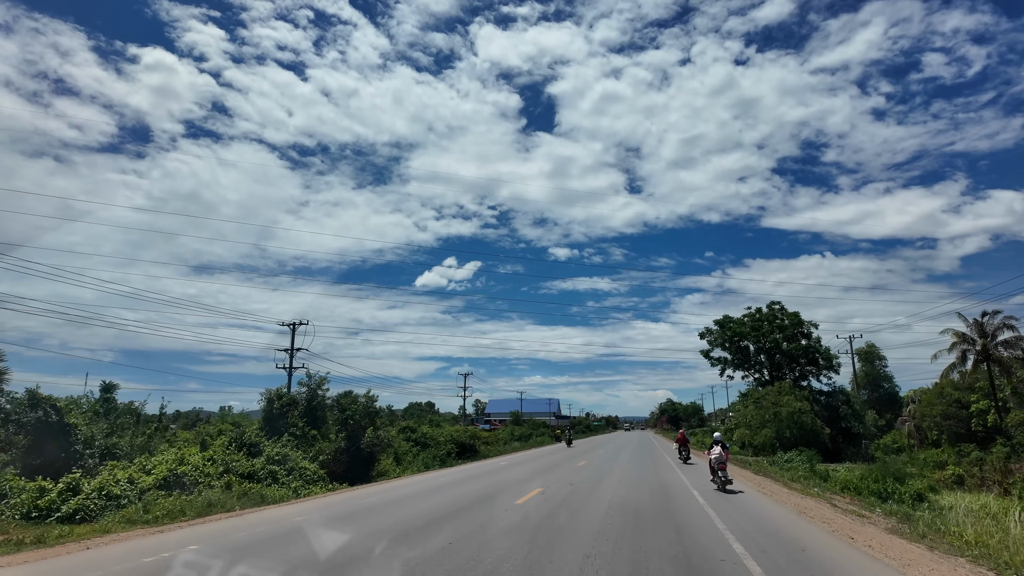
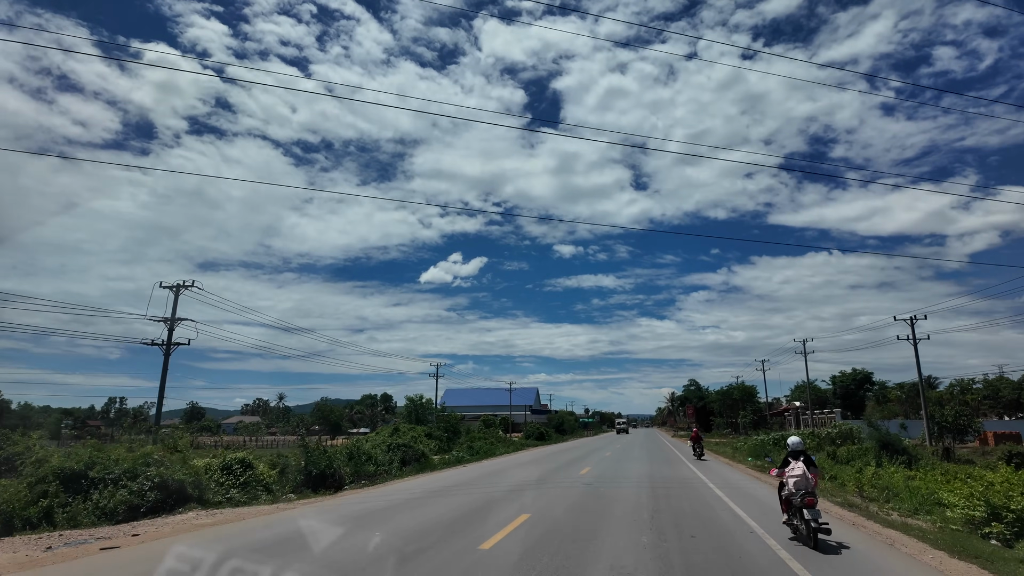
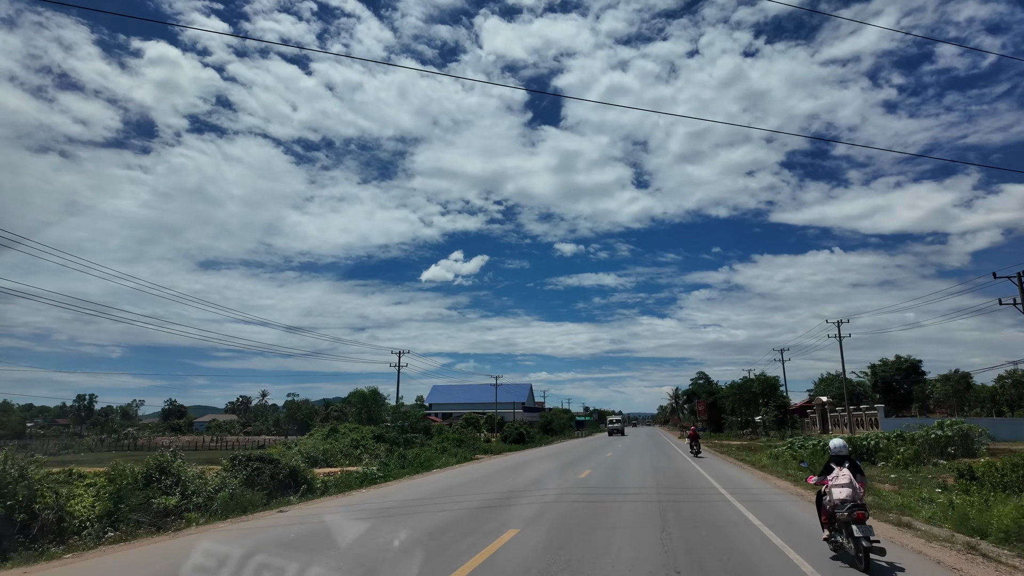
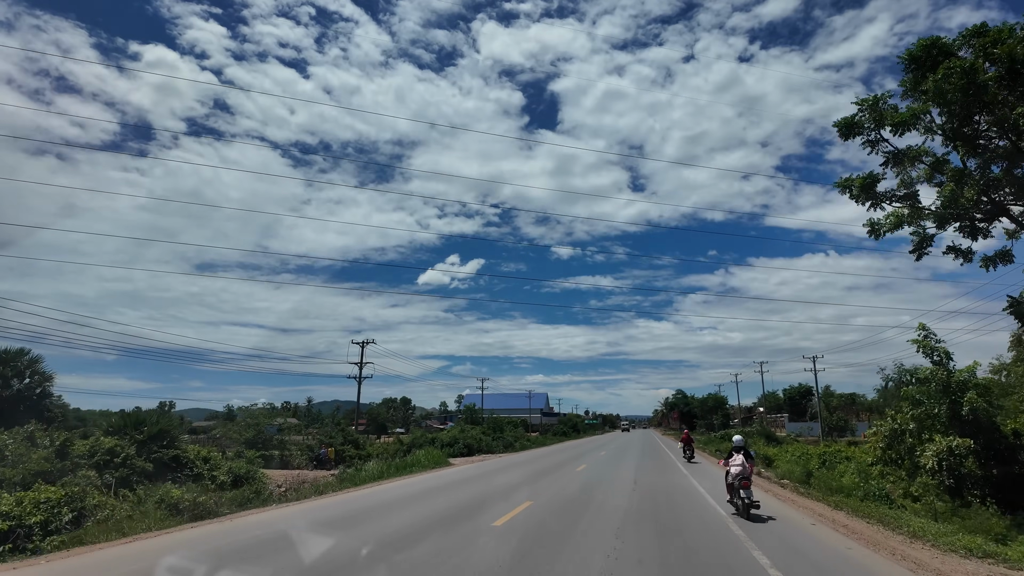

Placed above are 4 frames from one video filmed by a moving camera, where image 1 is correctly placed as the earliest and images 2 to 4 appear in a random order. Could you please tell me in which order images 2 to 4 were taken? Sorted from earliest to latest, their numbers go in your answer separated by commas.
4, 2, 3
